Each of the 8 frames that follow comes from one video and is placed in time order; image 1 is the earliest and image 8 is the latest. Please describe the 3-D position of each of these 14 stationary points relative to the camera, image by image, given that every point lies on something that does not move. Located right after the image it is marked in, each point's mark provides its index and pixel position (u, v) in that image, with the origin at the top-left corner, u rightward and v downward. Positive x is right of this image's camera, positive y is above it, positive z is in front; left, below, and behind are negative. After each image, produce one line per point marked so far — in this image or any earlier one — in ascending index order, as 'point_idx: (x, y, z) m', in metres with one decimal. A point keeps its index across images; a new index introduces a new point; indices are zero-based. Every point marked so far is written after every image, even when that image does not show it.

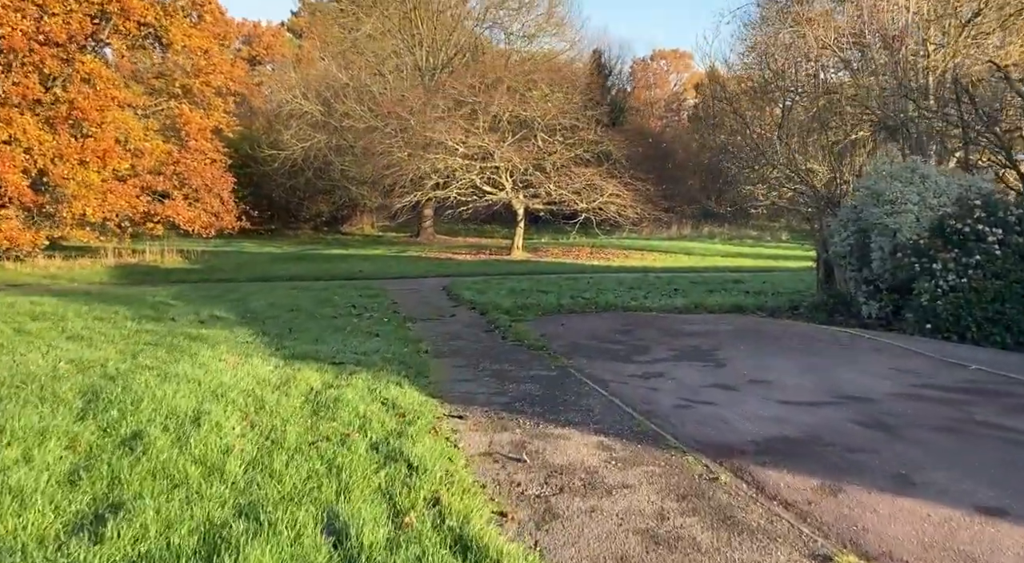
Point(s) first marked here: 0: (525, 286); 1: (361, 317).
0: (+0.2, -0.1, +16.2) m
1: (-1.9, -0.5, +11.9) m
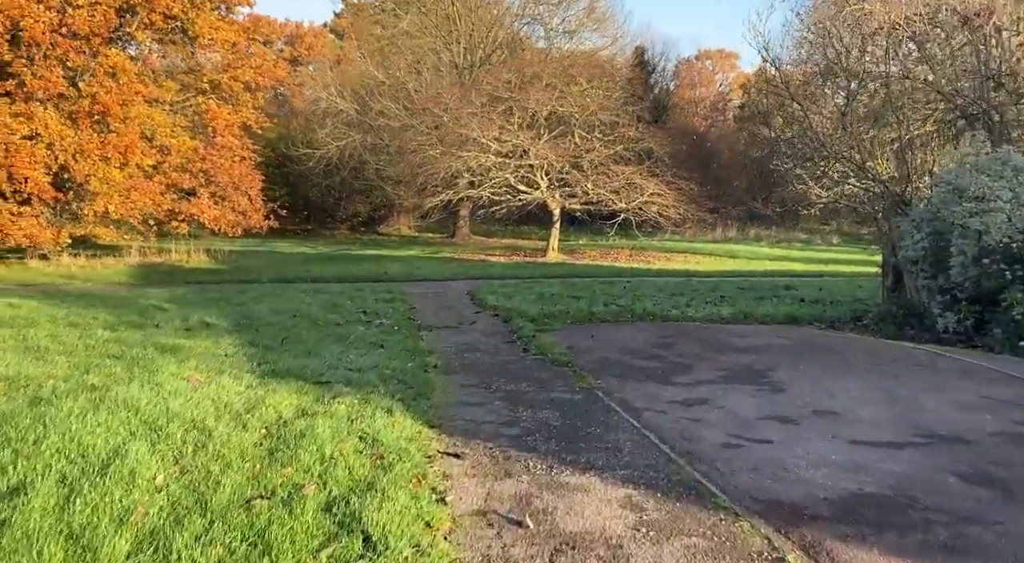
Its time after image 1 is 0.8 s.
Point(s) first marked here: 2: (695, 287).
0: (+0.7, -0.2, +14.9) m
1: (-1.6, -0.5, +10.8) m
2: (+3.1, -0.1, +15.8) m
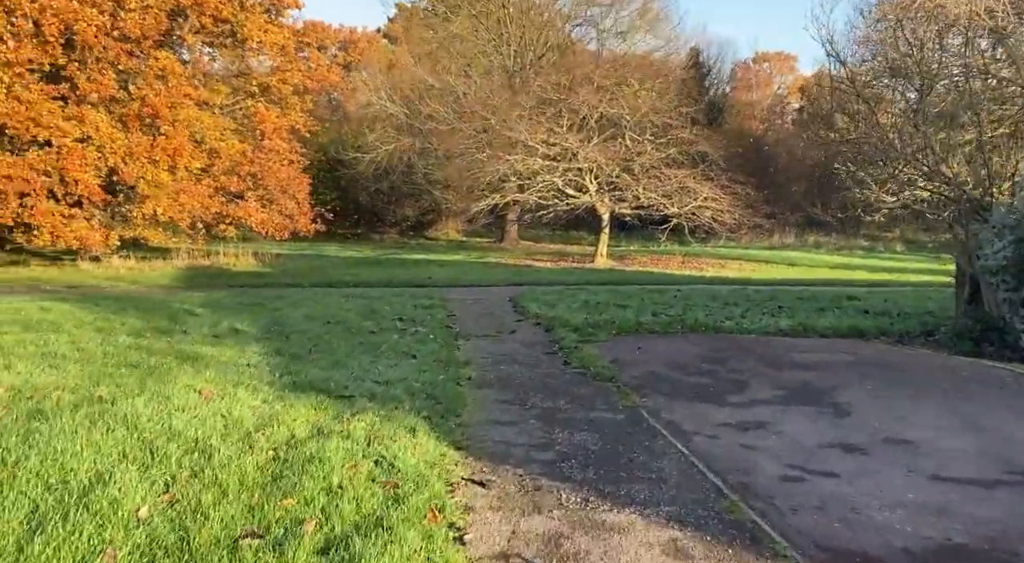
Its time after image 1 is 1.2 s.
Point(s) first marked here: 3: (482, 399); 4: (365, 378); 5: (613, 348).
0: (+1.4, -0.3, +14.4) m
1: (-1.2, -0.6, +10.3) m
2: (+3.8, -0.2, +15.1) m
3: (-0.2, -0.9, +7.4) m
4: (-1.1, -0.7, +7.3) m
5: (+1.1, -0.7, +10.3) m
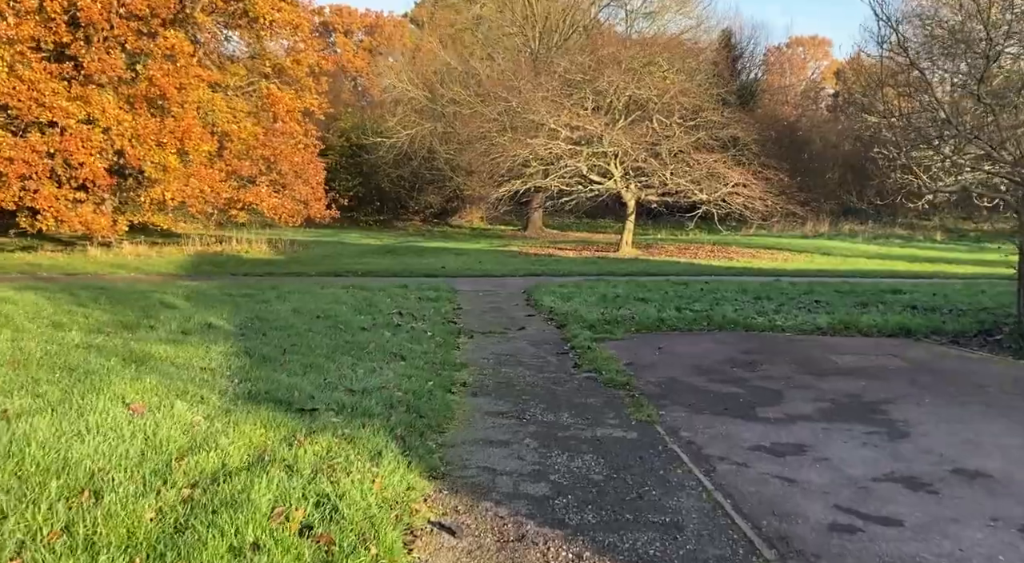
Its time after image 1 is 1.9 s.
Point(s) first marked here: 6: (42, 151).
0: (+1.6, -0.1, +13.3) m
1: (-1.1, -0.5, +9.3) m
2: (+4.0, -0.1, +13.9) m
3: (-0.3, -0.9, +6.4) m
4: (-1.2, -0.7, +6.3) m
5: (+1.2, -0.6, +9.2) m
6: (-10.0, +2.8, +20.0) m
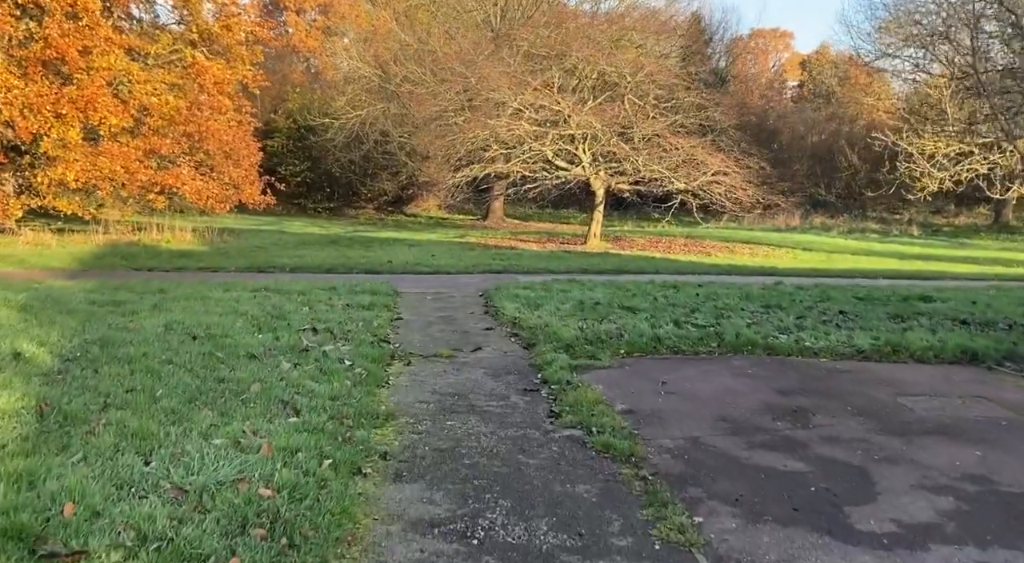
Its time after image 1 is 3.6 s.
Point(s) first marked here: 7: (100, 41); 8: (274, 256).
0: (+1.0, -0.2, +10.8) m
1: (-1.4, -0.5, +6.7) m
2: (+3.4, -0.2, +11.5) m
3: (-0.5, -1.0, +3.8) m
4: (-1.4, -0.8, +3.7) m
5: (+0.8, -0.7, +6.7) m
6: (-10.8, +2.9, +17.0) m
7: (-8.5, +4.9, +19.3) m
8: (-4.5, +0.5, +17.8) m
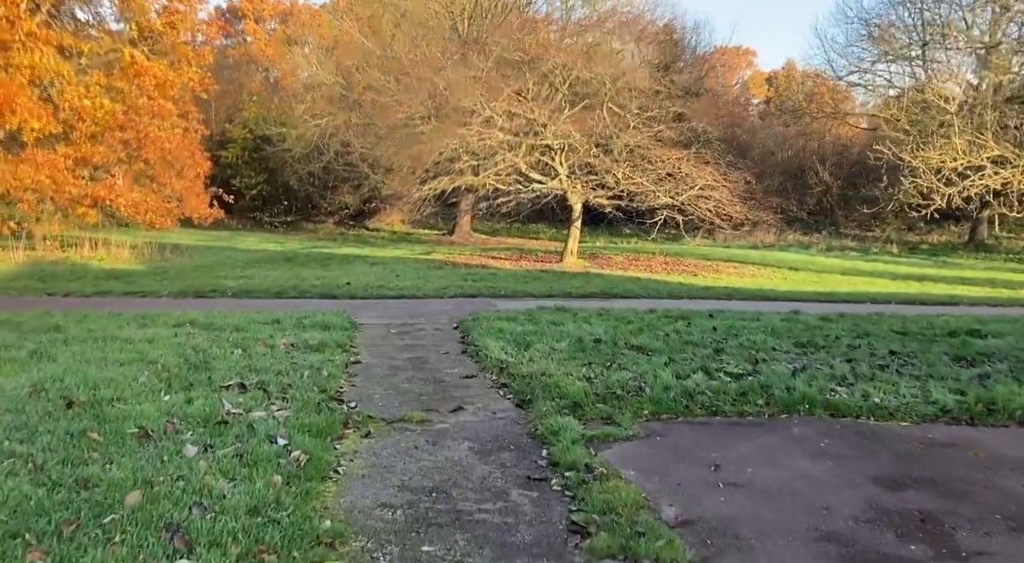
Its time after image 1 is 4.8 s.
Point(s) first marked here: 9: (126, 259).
0: (+0.9, -0.5, +9.0) m
1: (-1.5, -0.8, +4.8) m
2: (+3.2, -0.5, +9.8) m
3: (-0.4, -1.2, +1.9) m
4: (-1.3, -1.0, +1.8) m
5: (+0.8, -1.0, +4.9) m
6: (-11.2, +2.5, +14.7) m
7: (-8.9, +4.5, +17.2) m
8: (-4.9, +0.1, +15.8) m
9: (-7.9, +0.5, +19.2) m
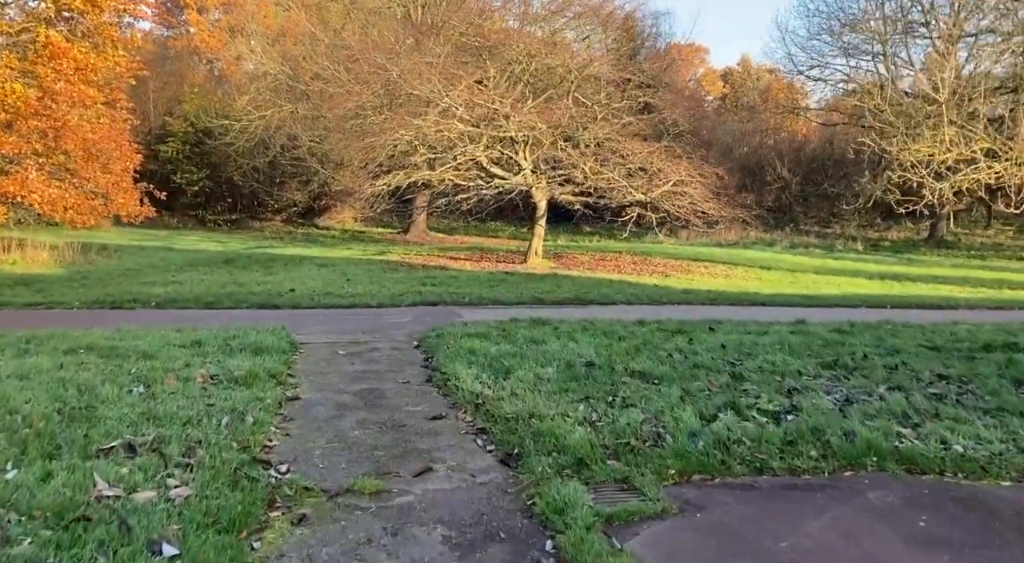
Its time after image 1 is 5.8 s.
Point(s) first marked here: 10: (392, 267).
0: (+0.7, -0.6, +7.5) m
1: (-1.5, -0.9, +3.2) m
2: (+3.0, -0.6, +8.4) m
3: (-0.2, -1.3, +0.3) m
4: (-1.1, -1.1, +0.2) m
5: (+0.8, -1.1, +3.4) m
6: (-11.7, +2.4, +12.6) m
7: (-9.6, +4.4, +15.2) m
8: (-5.4, 0.0, +14.0) m
9: (-8.6, +0.4, +17.2) m
10: (-2.2, +0.3, +17.9) m
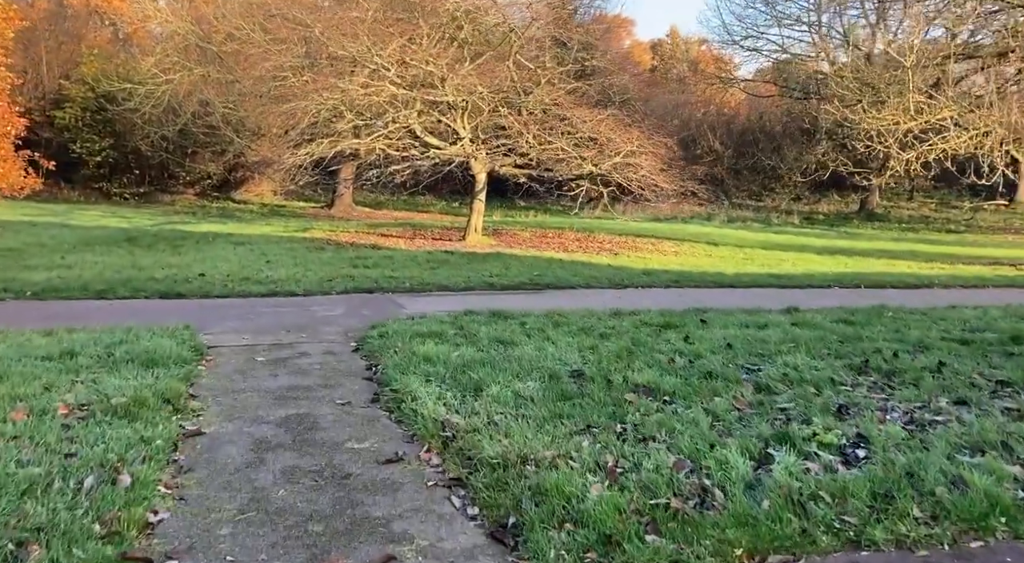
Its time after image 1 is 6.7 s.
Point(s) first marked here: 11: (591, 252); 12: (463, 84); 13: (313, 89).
0: (+0.4, -0.5, +6.0) m
1: (-1.3, -1.0, +1.6) m
2: (+2.7, -0.4, +7.1) m
3: (+0.1, -1.4, -1.2) m
4: (-0.7, -1.2, -1.4) m
5: (+0.9, -1.1, +1.9) m
6: (-12.3, +2.5, +10.1) m
7: (-10.4, +4.6, +12.7) m
8: (-6.2, +0.2, +12.0) m
9: (-9.5, +0.6, +15.0) m
10: (-3.3, +0.6, +16.2) m
11: (+1.7, +0.6, +18.7) m
12: (-0.9, +3.6, +17.3) m
13: (-3.7, +3.7, +17.9) m
